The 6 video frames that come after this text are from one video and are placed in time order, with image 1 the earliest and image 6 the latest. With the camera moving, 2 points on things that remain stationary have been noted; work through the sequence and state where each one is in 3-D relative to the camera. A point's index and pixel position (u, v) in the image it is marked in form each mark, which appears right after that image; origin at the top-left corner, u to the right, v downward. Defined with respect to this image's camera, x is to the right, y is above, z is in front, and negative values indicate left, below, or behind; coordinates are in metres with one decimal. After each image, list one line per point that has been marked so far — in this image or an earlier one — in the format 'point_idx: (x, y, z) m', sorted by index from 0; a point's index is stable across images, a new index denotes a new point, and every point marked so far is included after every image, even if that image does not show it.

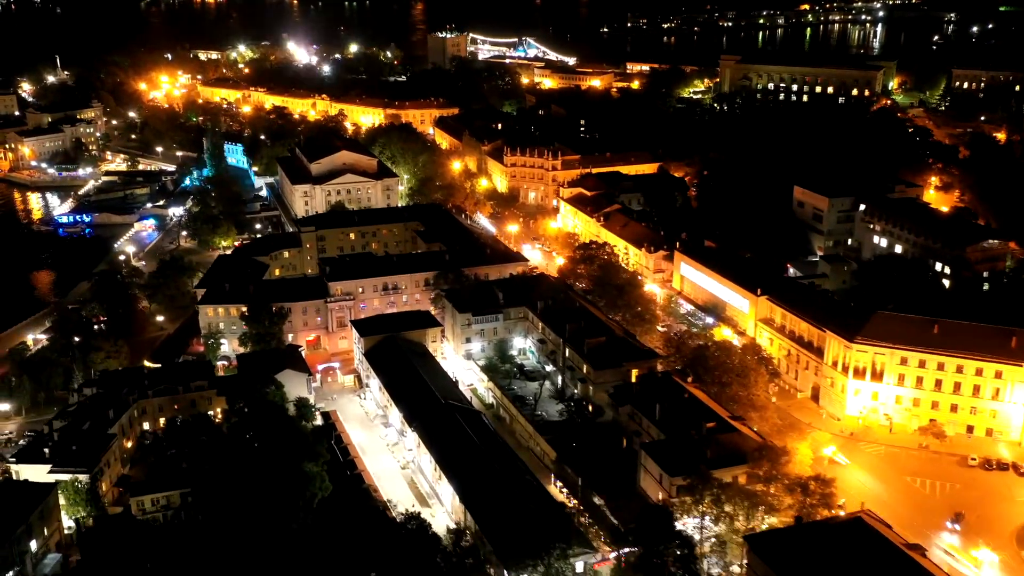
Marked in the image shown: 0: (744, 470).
0: (+4.3, -3.3, +19.0) m
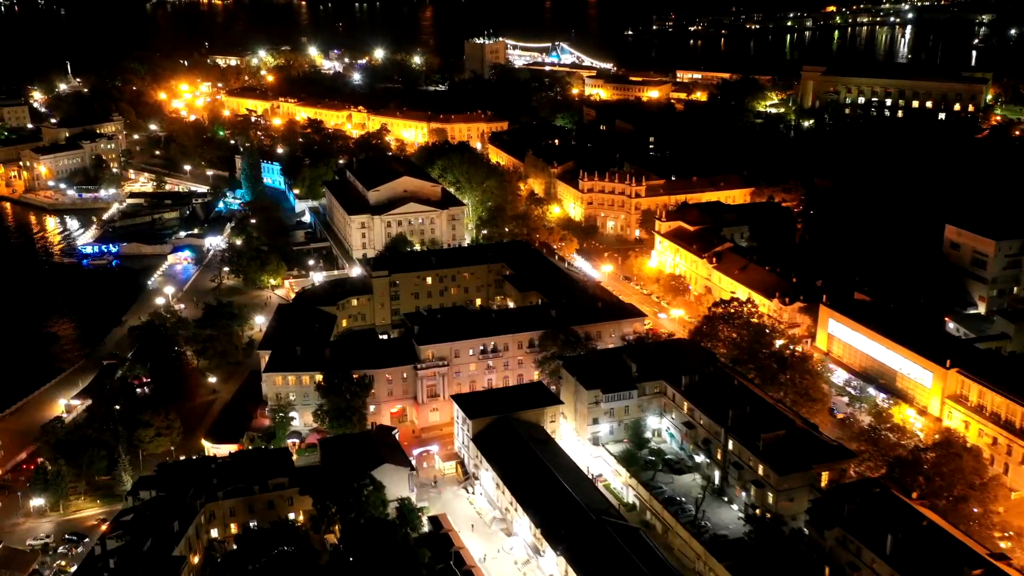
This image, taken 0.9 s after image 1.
0: (+7.3, -4.9, +14.3) m
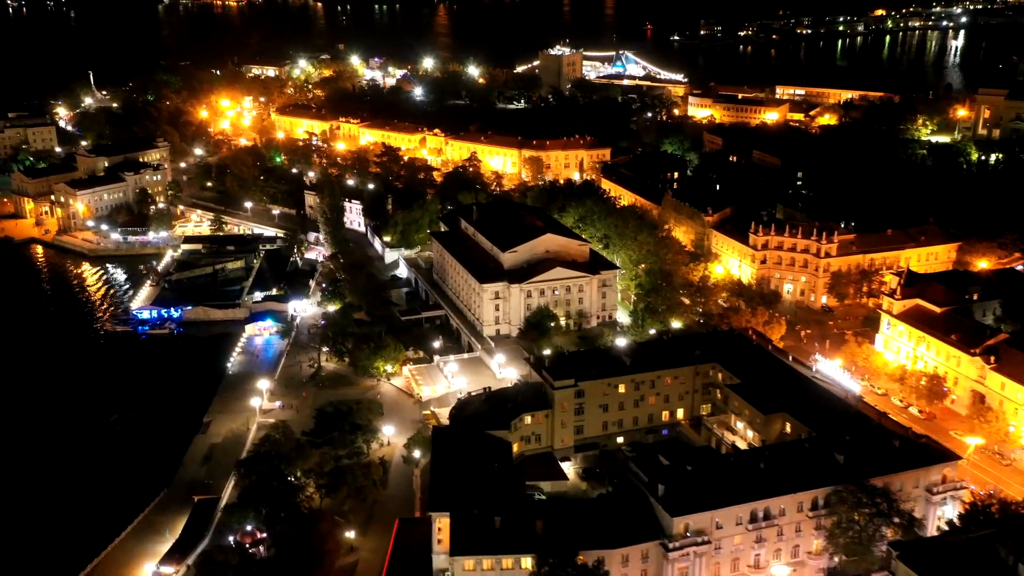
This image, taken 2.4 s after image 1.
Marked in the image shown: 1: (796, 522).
0: (+12.3, -7.4, +6.7) m
1: (+5.2, -4.2, +18.9) m
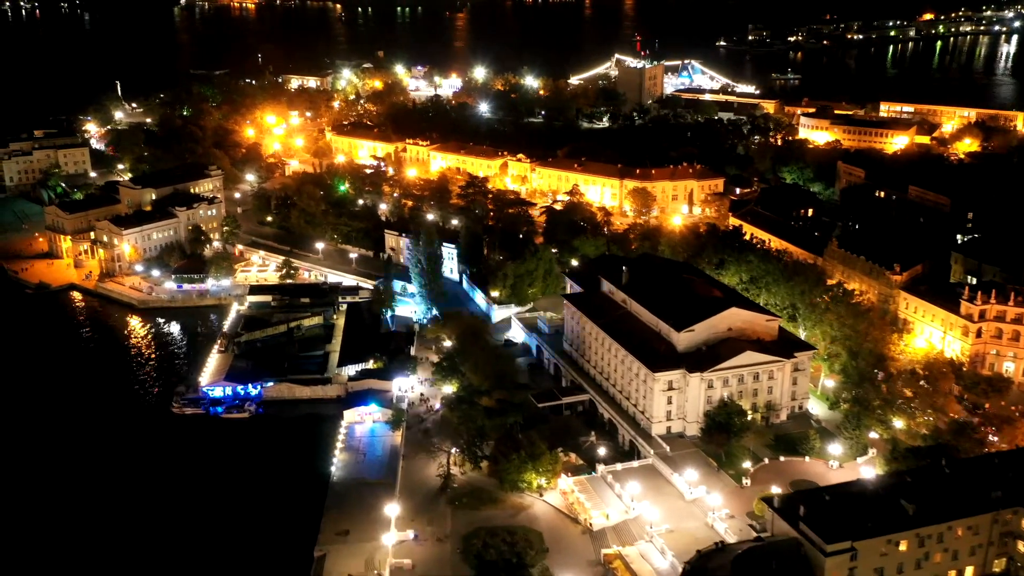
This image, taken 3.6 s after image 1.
0: (+16.3, -9.5, +0.5) m
1: (+9.2, -6.3, +12.7) m
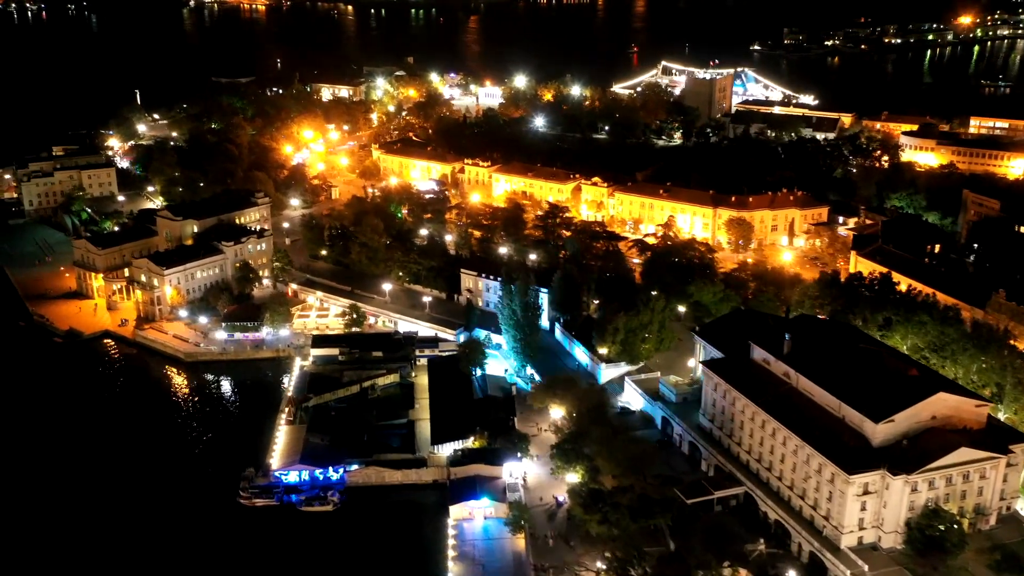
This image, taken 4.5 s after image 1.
0: (+19.3, -11.0, -4.0) m
1: (+12.3, -7.8, +8.2) m
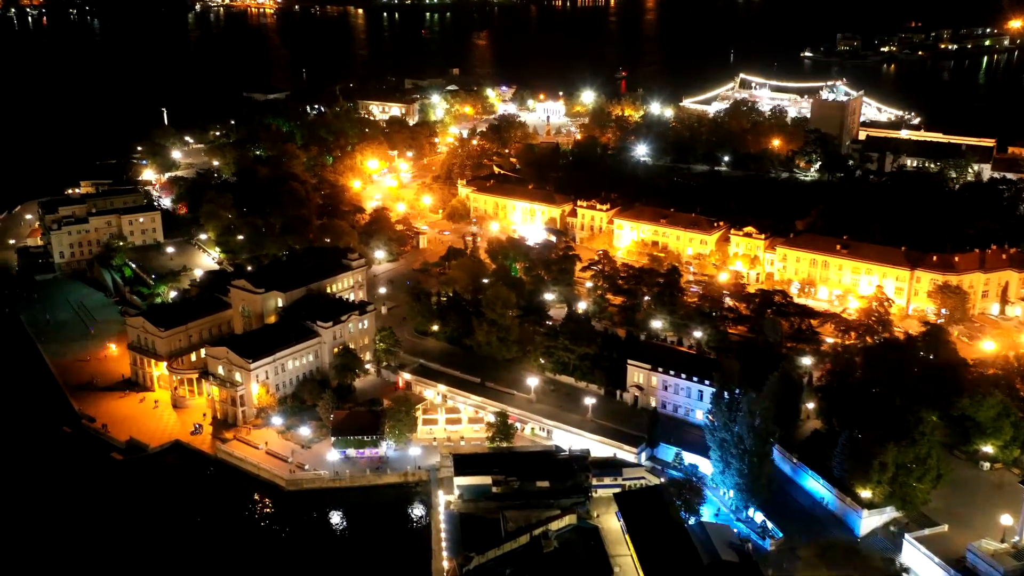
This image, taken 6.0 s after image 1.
0: (+24.3, -13.4, -11.4) m
1: (+17.2, -10.3, +0.8) m
